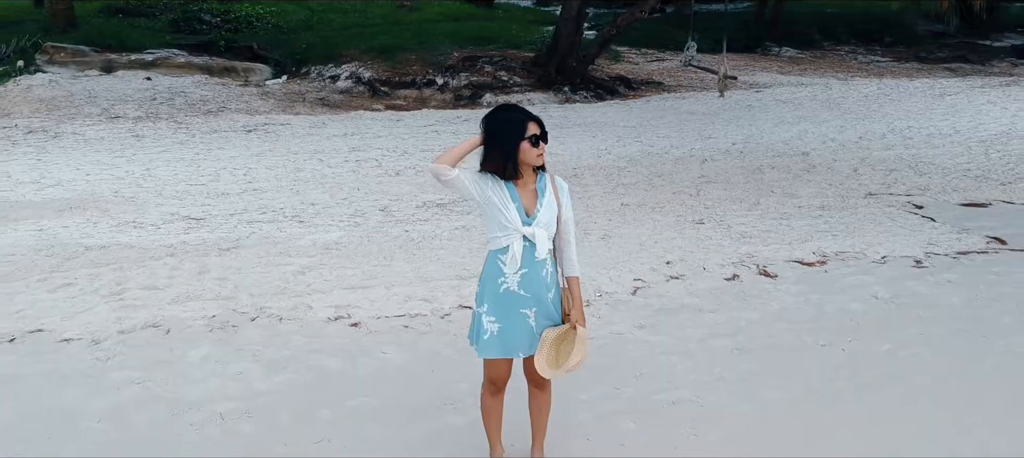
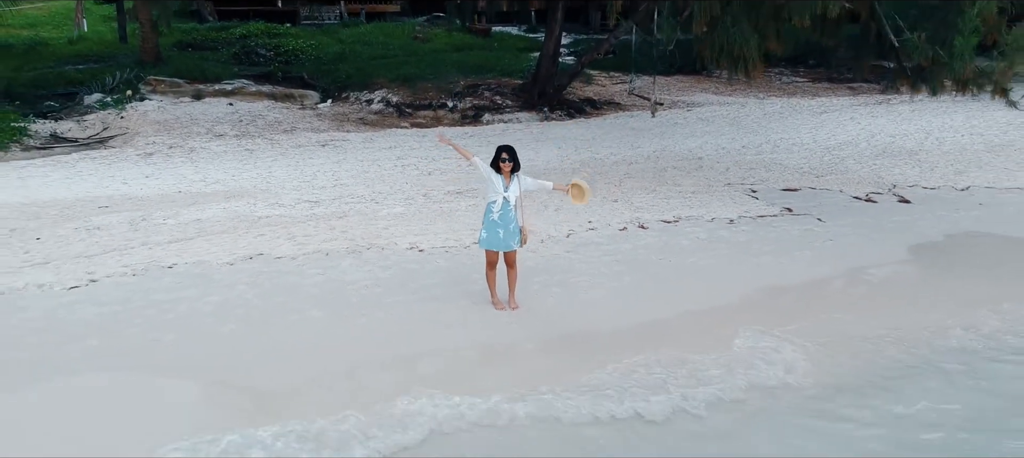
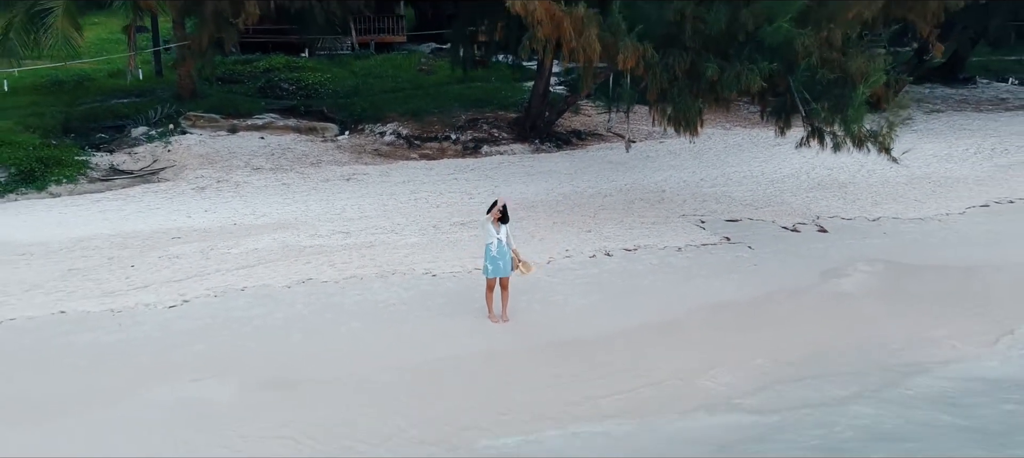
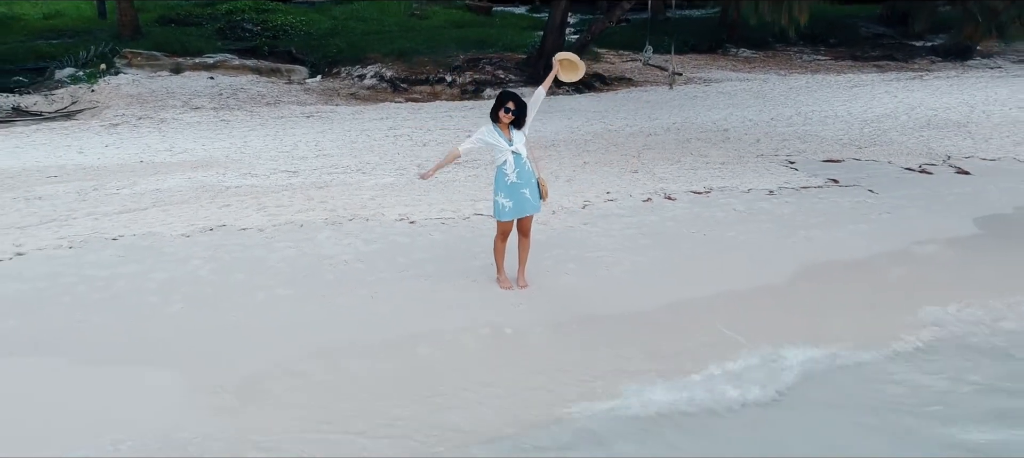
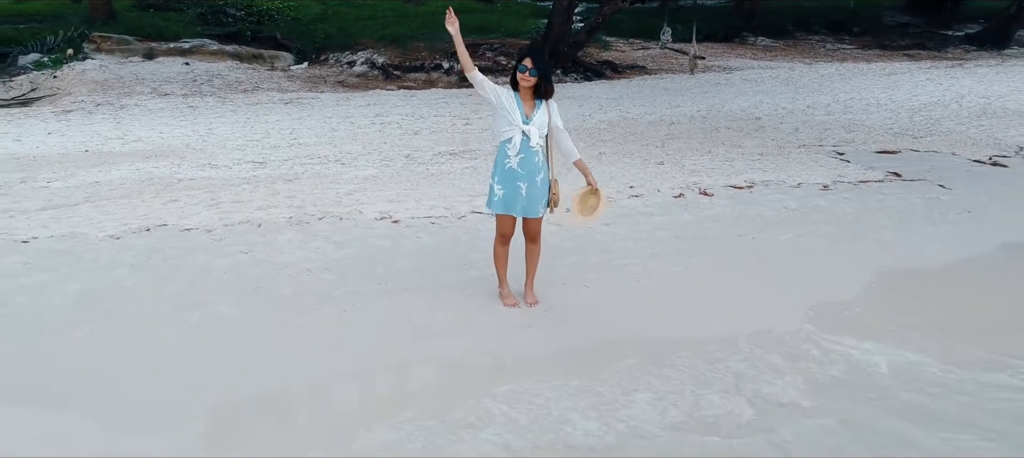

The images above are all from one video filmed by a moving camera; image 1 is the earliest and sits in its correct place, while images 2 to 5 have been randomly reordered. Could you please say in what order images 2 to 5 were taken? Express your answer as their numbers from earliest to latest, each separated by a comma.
5, 4, 2, 3
